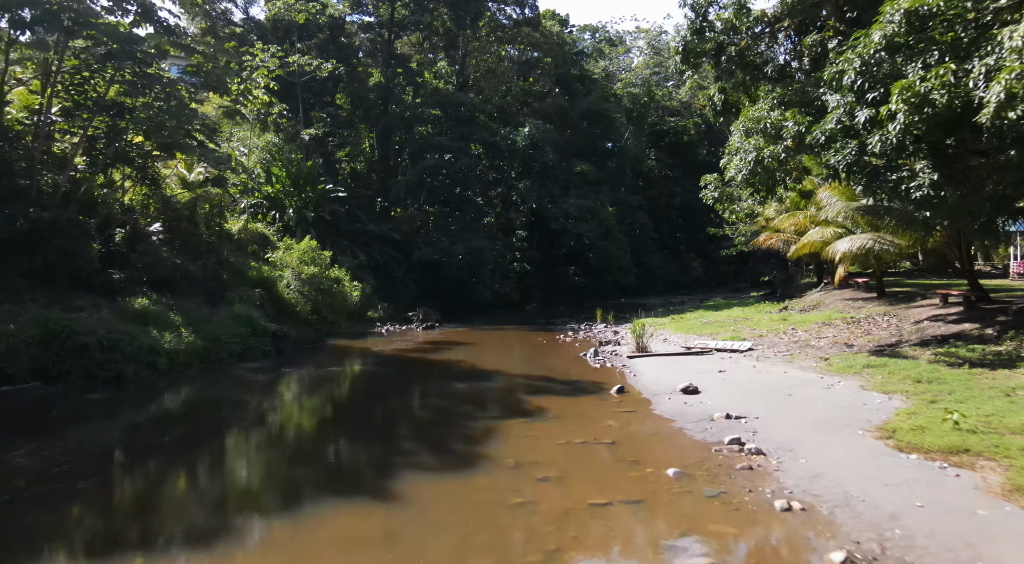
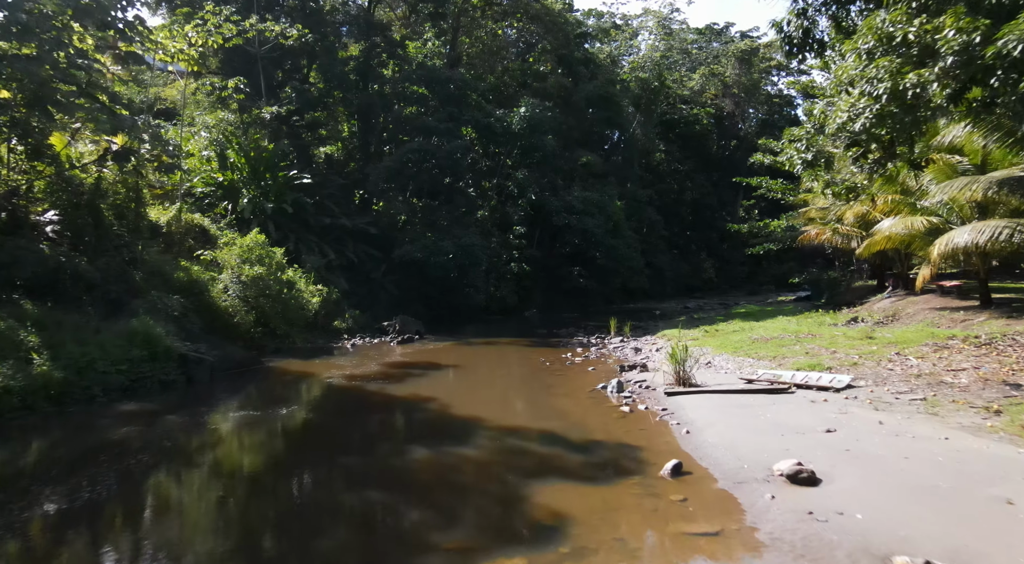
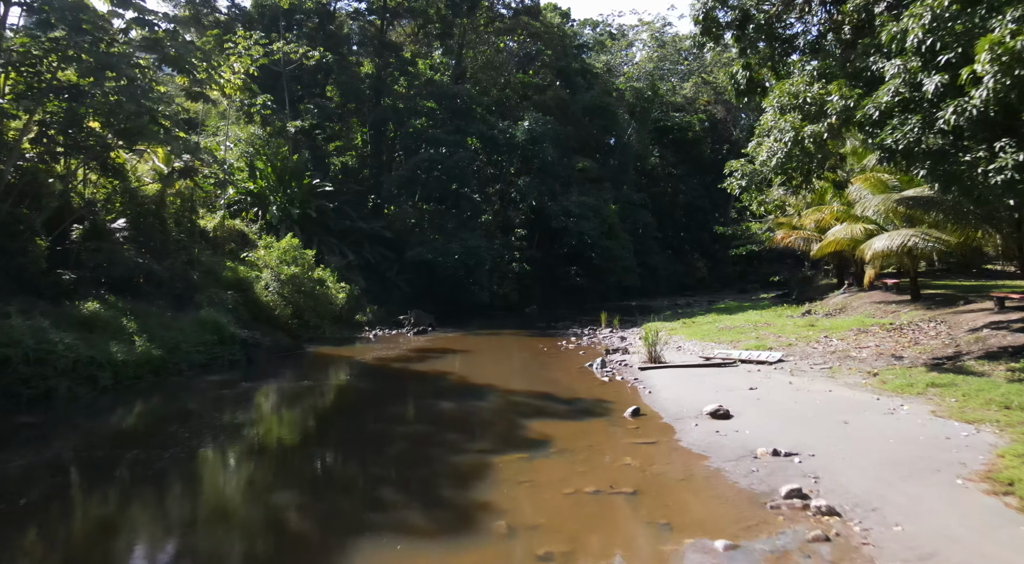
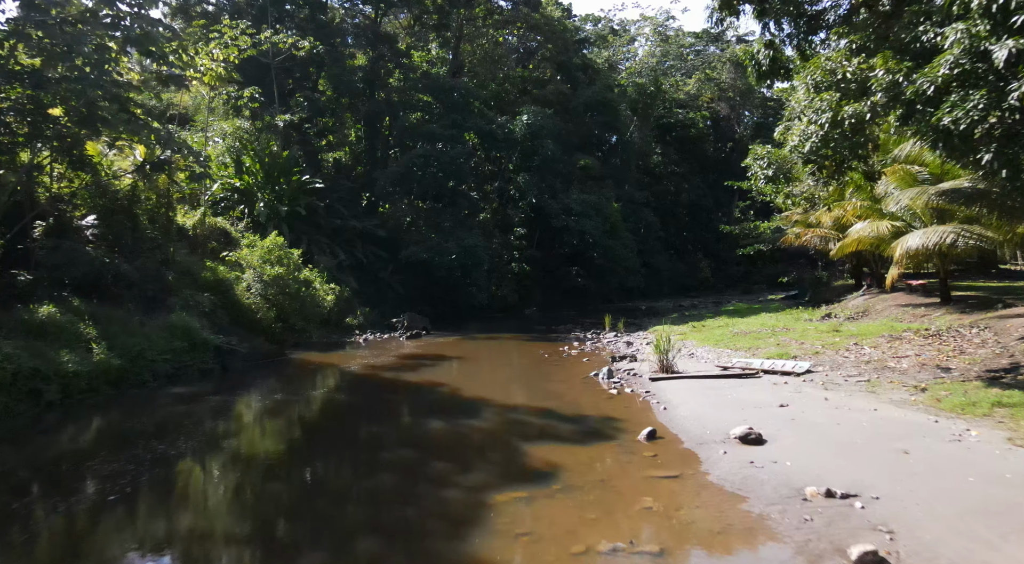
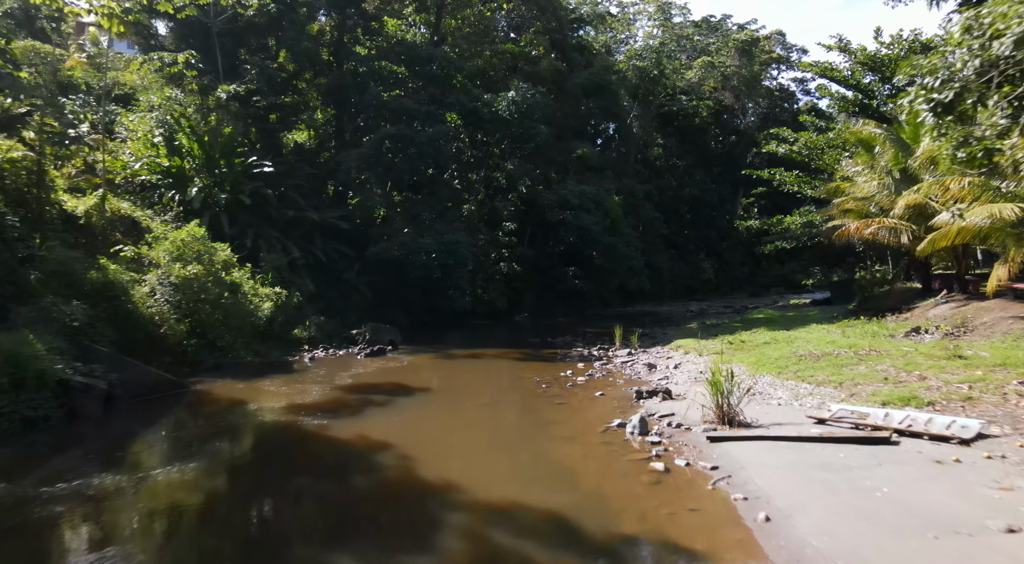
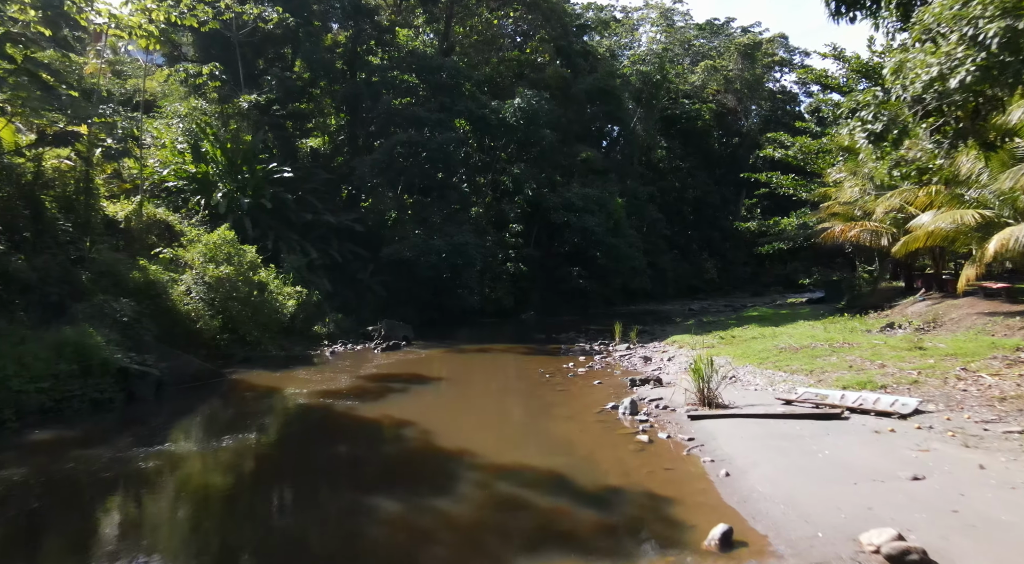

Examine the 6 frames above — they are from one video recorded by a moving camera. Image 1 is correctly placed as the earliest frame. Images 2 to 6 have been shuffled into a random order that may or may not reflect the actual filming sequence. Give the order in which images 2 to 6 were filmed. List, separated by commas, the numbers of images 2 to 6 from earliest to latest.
3, 4, 2, 6, 5
